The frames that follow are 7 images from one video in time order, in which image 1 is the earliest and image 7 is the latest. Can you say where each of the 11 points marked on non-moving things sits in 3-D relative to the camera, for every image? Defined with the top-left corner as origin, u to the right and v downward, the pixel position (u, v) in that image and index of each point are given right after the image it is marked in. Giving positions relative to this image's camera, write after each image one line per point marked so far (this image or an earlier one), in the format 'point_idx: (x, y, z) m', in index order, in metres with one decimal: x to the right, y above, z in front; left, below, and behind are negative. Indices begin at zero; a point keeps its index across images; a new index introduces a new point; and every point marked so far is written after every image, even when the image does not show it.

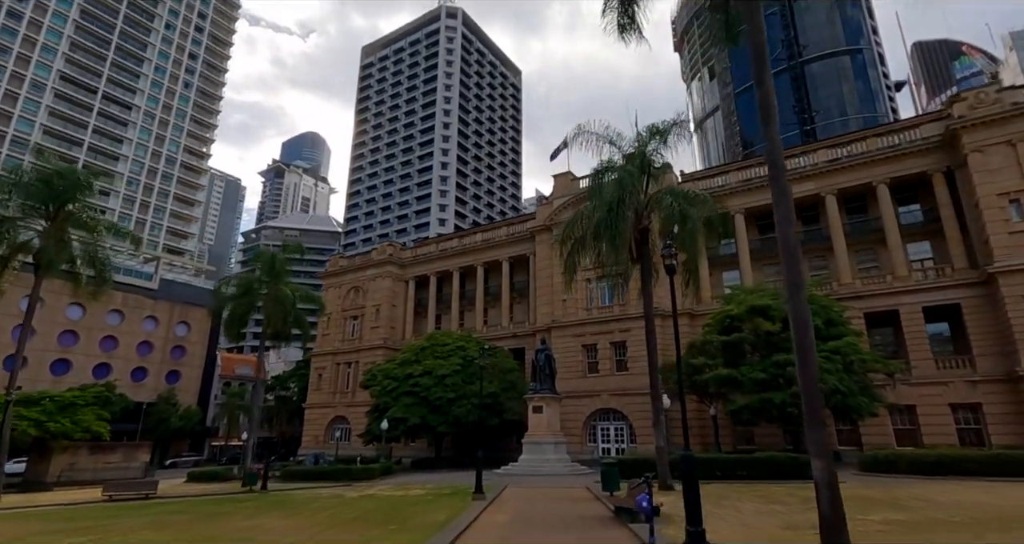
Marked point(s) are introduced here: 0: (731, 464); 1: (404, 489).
0: (+7.8, -6.8, +18.8) m
1: (-3.8, -7.6, +18.5) m
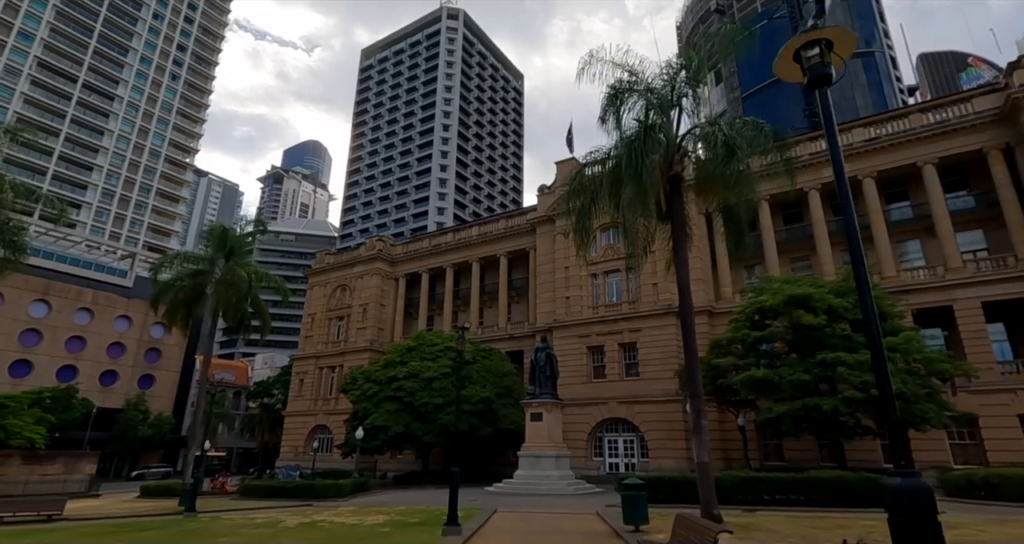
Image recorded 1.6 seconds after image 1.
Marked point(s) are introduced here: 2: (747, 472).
0: (+7.5, -6.0, +14.9) m
1: (-4.0, -6.6, +14.6) m
2: (+7.9, -6.7, +17.8) m
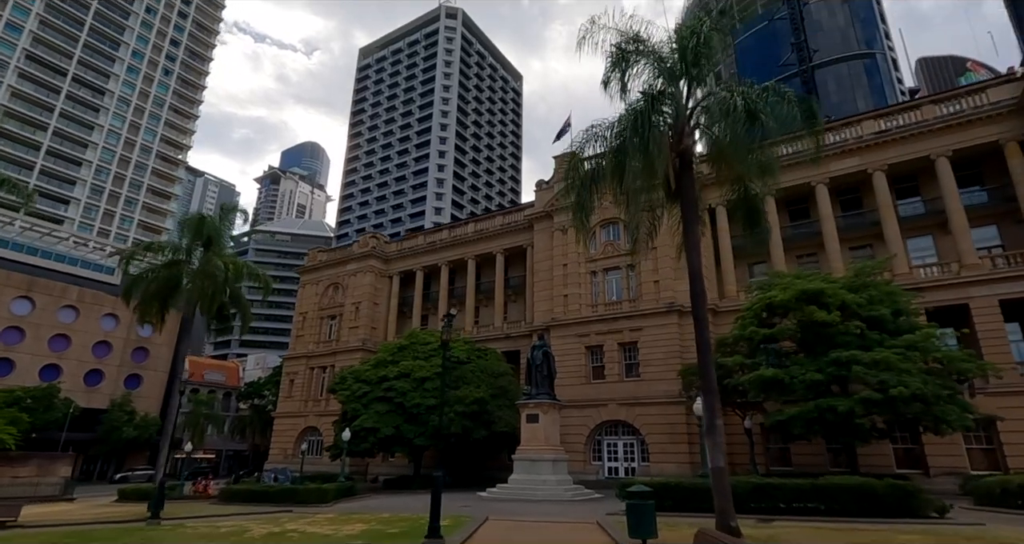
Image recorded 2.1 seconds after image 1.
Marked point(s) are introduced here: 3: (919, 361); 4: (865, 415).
0: (+7.3, -5.7, +13.7) m
1: (-4.2, -6.3, +13.3) m
2: (+7.6, -6.4, +16.5) m
3: (+13.8, -3.0, +18.1) m
4: (+11.9, -4.8, +17.9) m
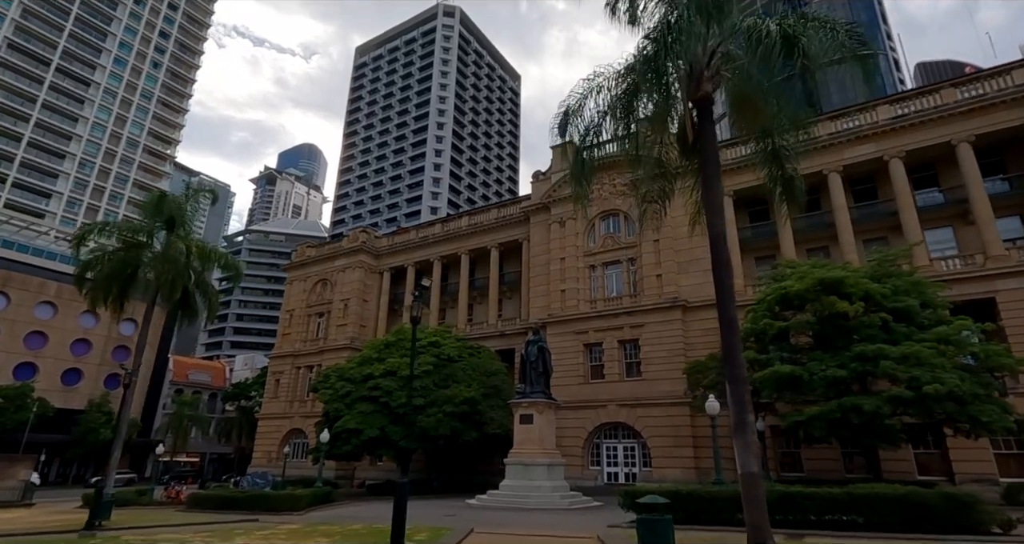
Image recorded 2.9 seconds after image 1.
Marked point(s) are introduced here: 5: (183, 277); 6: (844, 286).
0: (+7.1, -5.1, +11.9) m
1: (-4.5, -5.7, +11.5) m
2: (+7.4, -5.9, +14.8) m
3: (+13.5, -2.6, +16.3) m
4: (+11.6, -4.4, +16.2) m
5: (-11.3, -0.1, +18.4) m
6: (+11.5, -0.5, +18.4) m
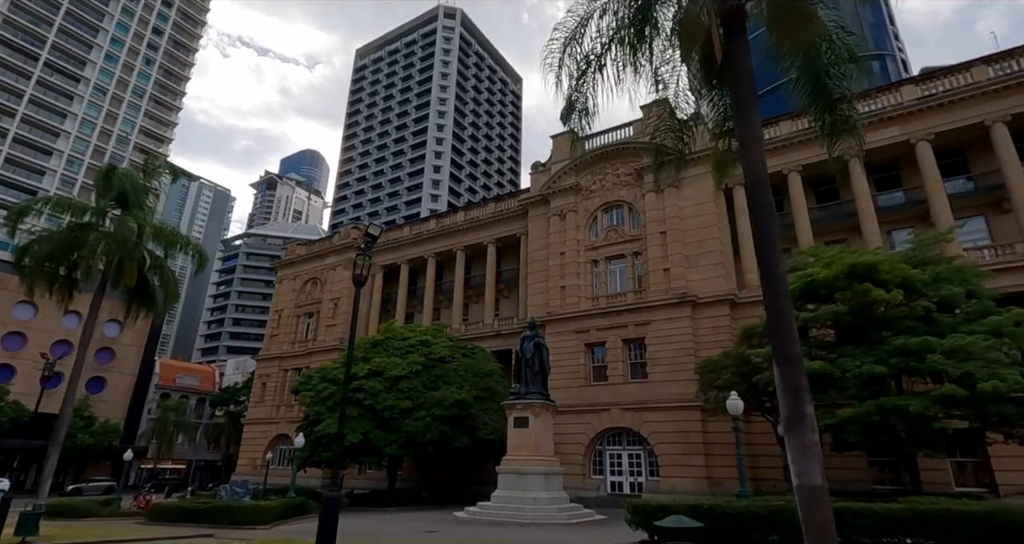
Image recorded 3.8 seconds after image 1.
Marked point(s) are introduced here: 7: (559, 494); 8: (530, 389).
0: (+6.8, -4.6, +9.8) m
1: (-4.8, -5.1, +9.5) m
2: (+7.1, -5.4, +12.6) m
3: (+13.2, -2.1, +14.2) m
4: (+11.3, -3.9, +14.1) m
5: (-11.6, +0.4, +16.4) m
6: (+11.2, 0.0, +16.3) m
7: (+1.6, -7.6, +18.3) m
8: (+0.7, -4.3, +19.7) m
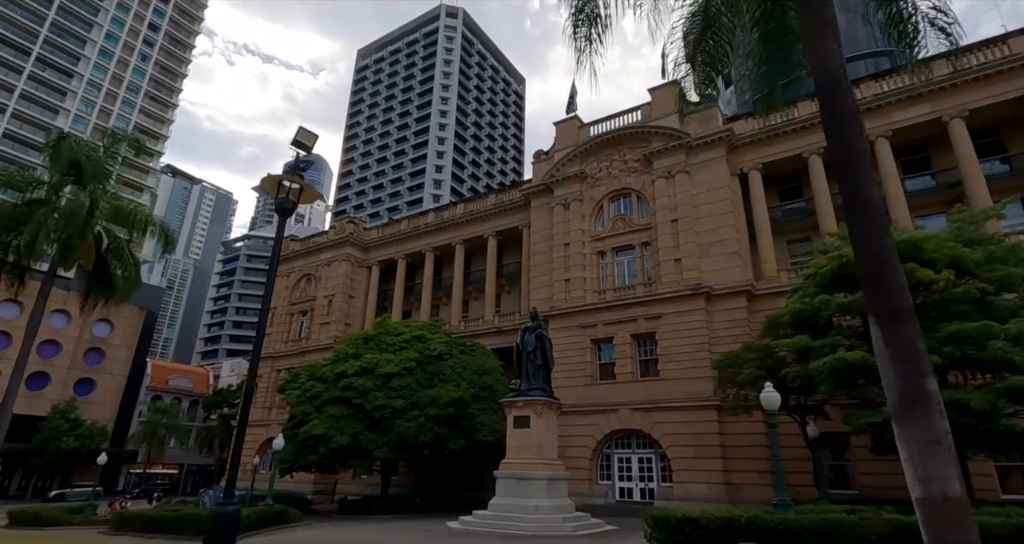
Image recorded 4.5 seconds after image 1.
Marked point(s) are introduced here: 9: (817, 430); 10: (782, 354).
0: (+6.7, -3.9, +7.9) m
1: (-4.9, -4.5, +7.7) m
2: (+7.0, -4.8, +10.8) m
3: (+13.2, -1.5, +12.3) m
4: (+11.3, -3.3, +12.2) m
5: (-11.6, +0.9, +14.7) m
6: (+11.2, +0.6, +14.5) m
7: (+1.6, -7.1, +16.5) m
8: (+0.6, -3.8, +17.9) m
9: (+9.5, -5.0, +16.8) m
10: (+8.9, -2.7, +17.6) m
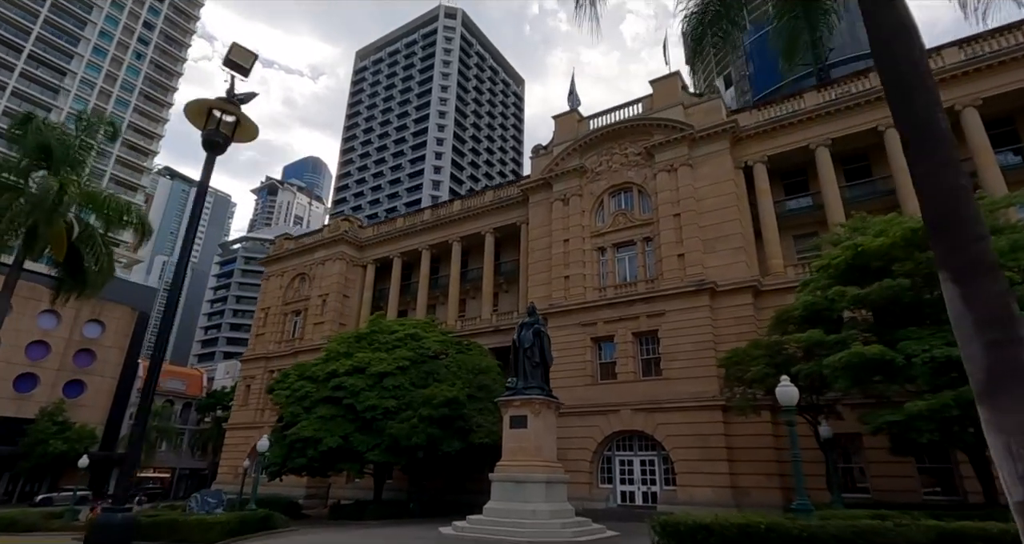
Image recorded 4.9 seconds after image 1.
0: (+6.6, -3.6, +7.1) m
1: (-5.0, -4.2, +6.8) m
2: (+6.9, -4.5, +9.9) m
3: (+13.1, -1.2, +11.5) m
4: (+11.2, -3.0, +11.3) m
5: (-11.8, +1.2, +13.9) m
6: (+11.1, +0.9, +13.6) m
7: (+1.5, -6.8, +15.6) m
8: (+0.5, -3.6, +17.1) m
9: (+9.4, -4.7, +15.9) m
10: (+8.8, -2.5, +16.7) m
